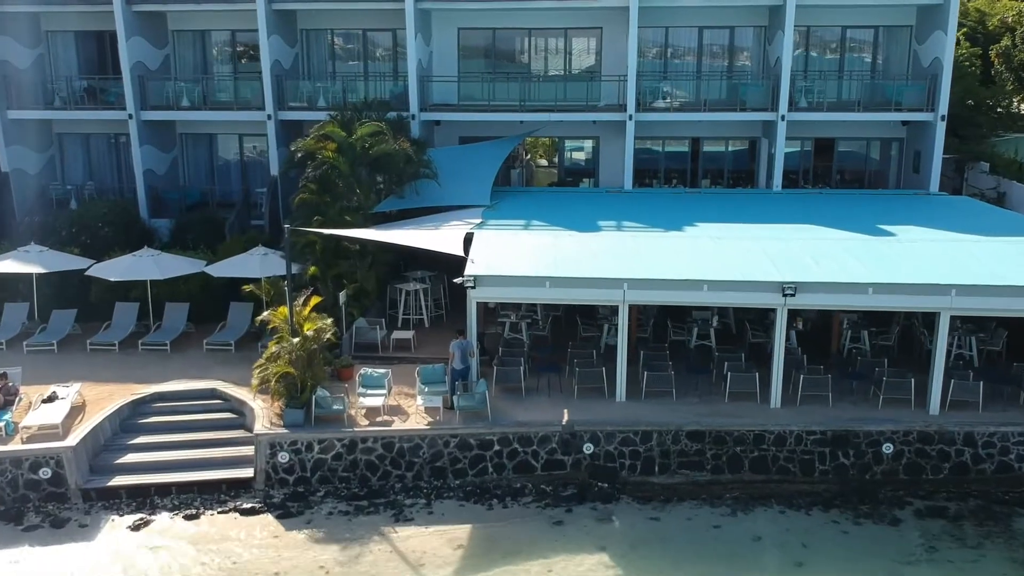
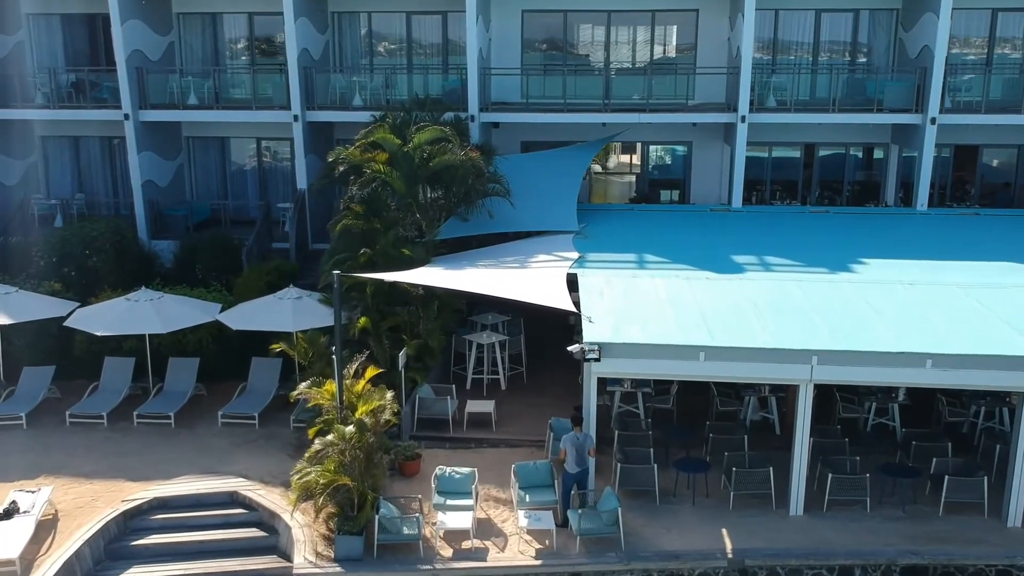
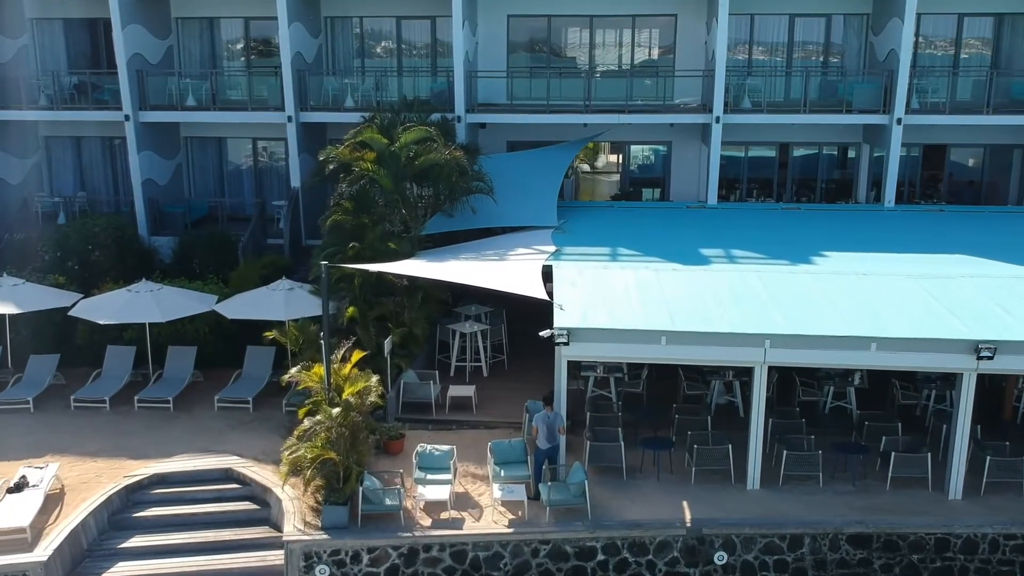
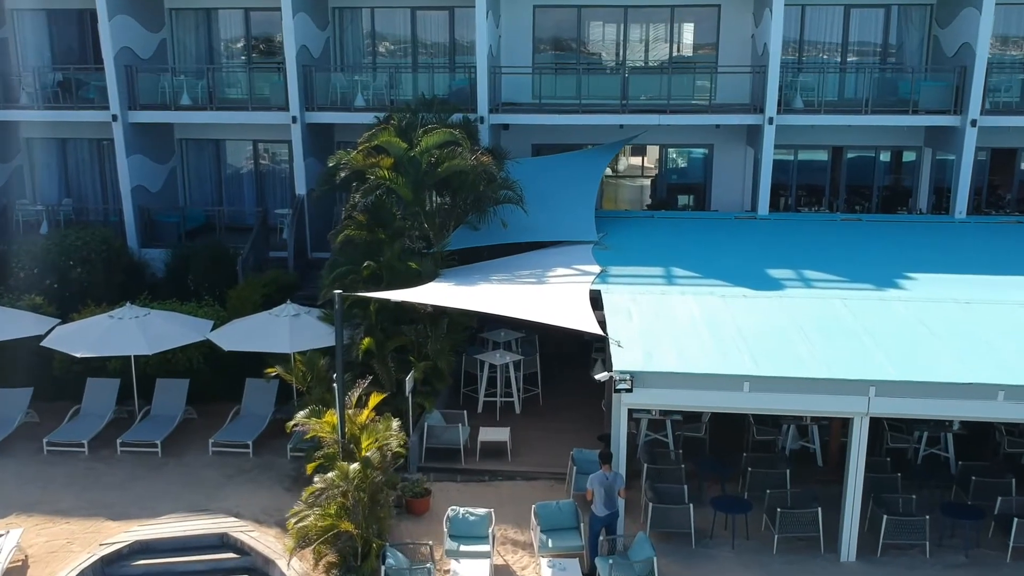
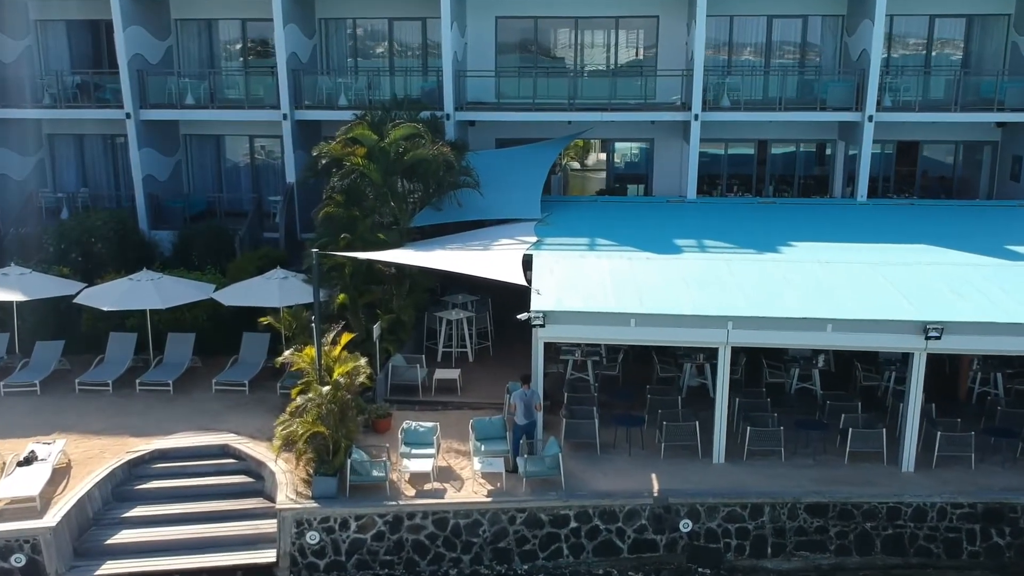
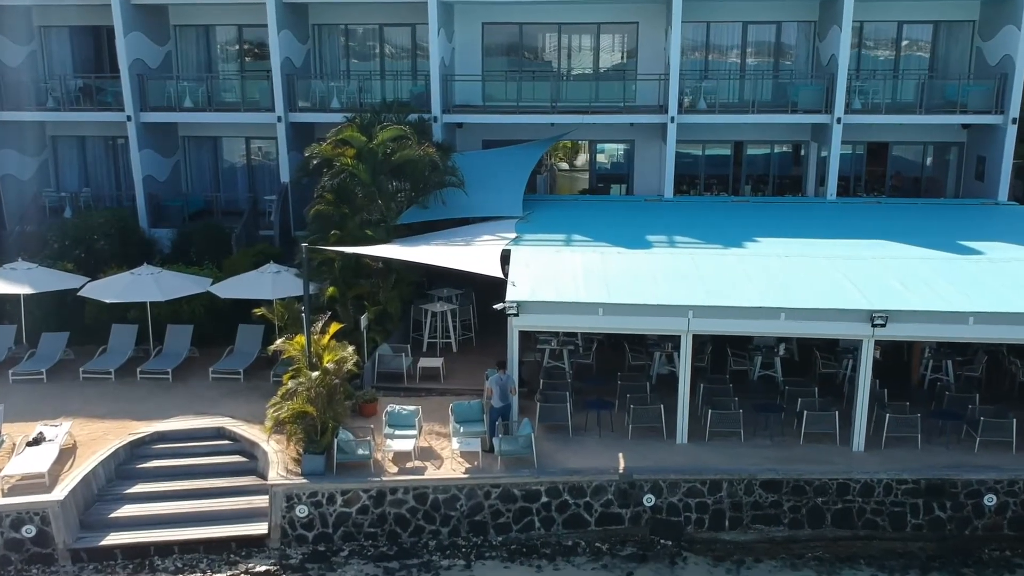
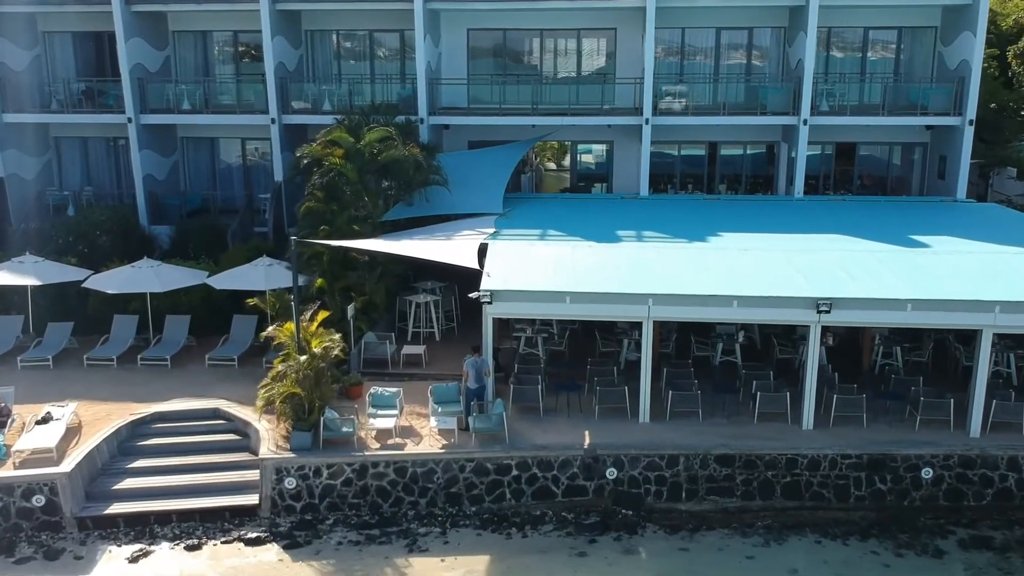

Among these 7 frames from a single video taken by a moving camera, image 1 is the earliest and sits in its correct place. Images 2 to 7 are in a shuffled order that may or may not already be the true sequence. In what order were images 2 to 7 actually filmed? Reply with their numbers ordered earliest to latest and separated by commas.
7, 6, 5, 3, 2, 4
